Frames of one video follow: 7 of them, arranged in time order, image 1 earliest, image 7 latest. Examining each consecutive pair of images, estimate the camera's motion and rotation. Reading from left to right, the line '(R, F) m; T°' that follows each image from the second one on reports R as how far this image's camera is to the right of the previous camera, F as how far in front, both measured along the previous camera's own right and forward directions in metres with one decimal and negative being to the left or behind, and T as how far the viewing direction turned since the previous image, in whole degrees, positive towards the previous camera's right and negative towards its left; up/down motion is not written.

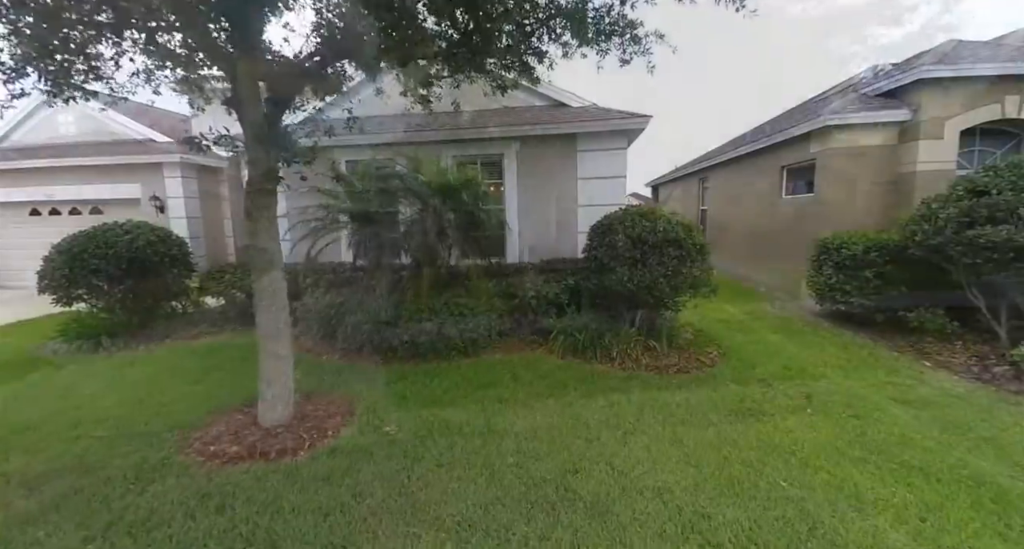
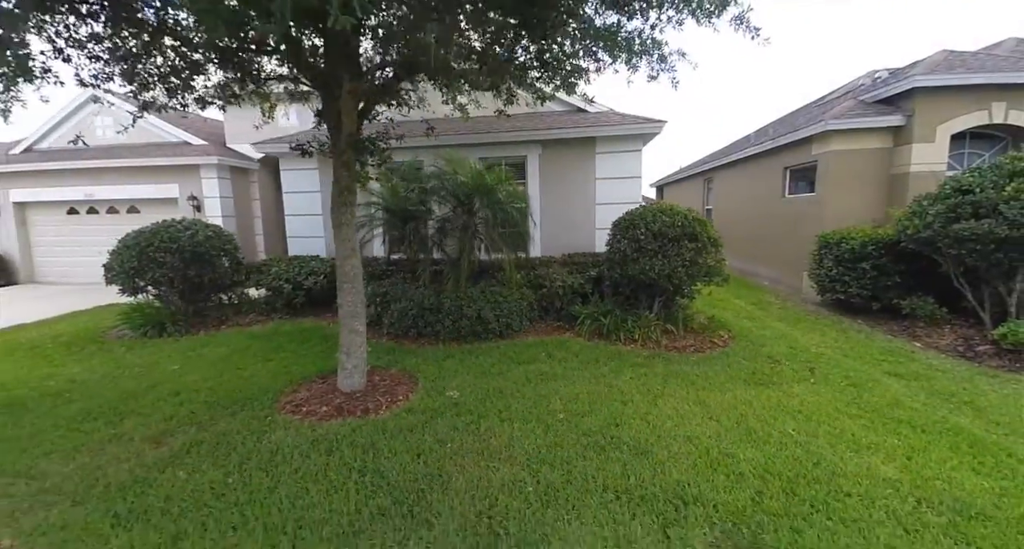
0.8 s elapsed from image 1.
(-0.4, -0.5) m; 0°
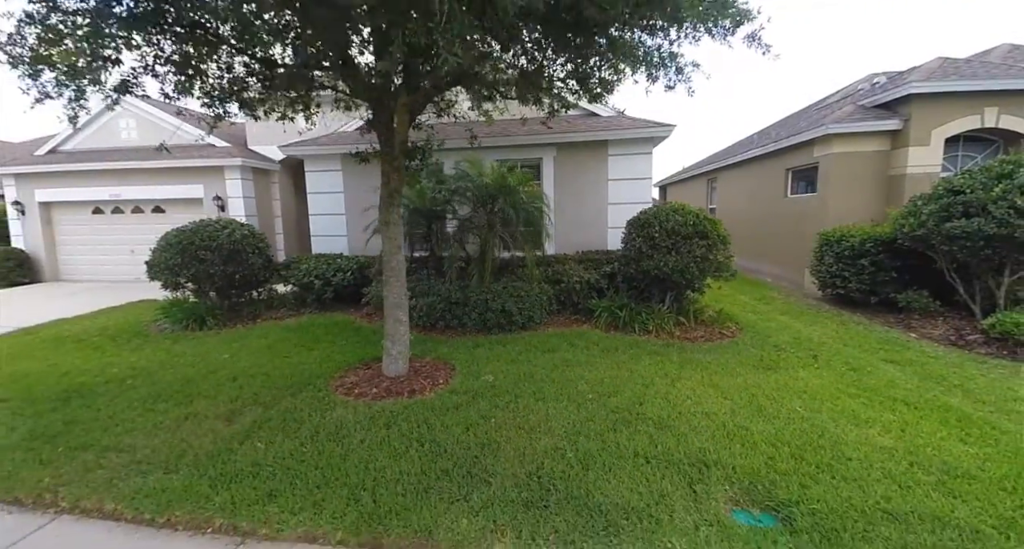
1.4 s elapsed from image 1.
(-0.3, -0.3) m; 0°
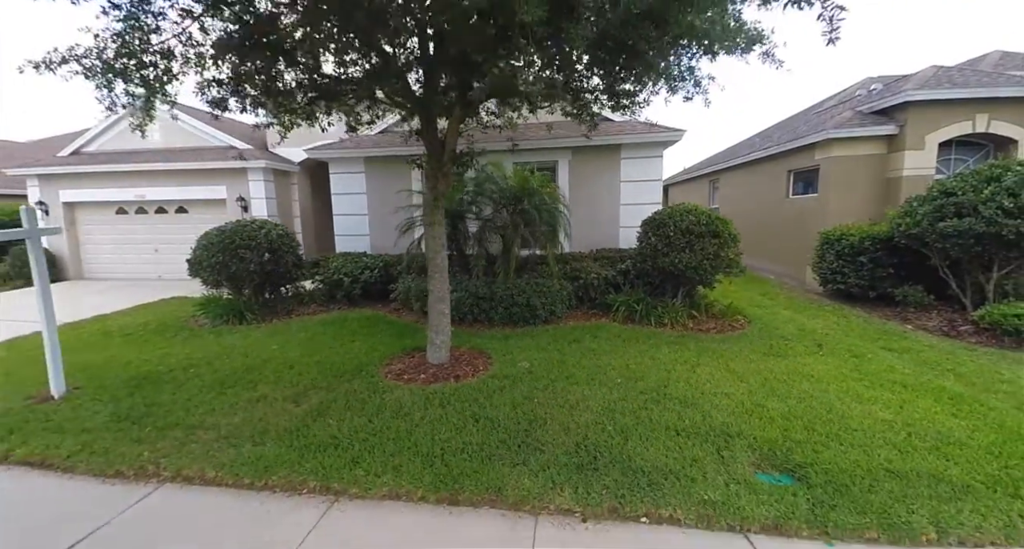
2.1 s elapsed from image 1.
(-0.4, -0.4) m; 0°
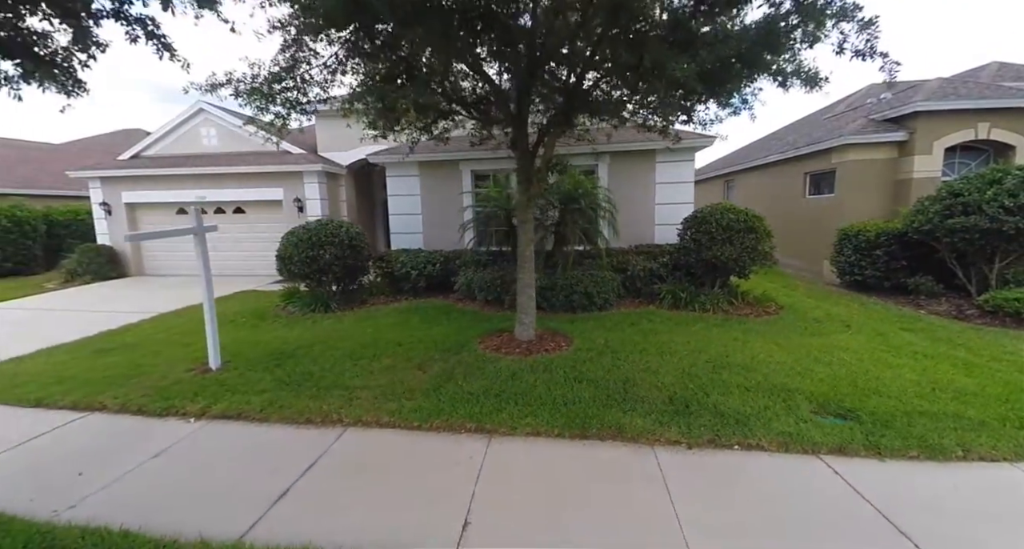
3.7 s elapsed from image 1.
(-1.0, -0.7) m; 0°
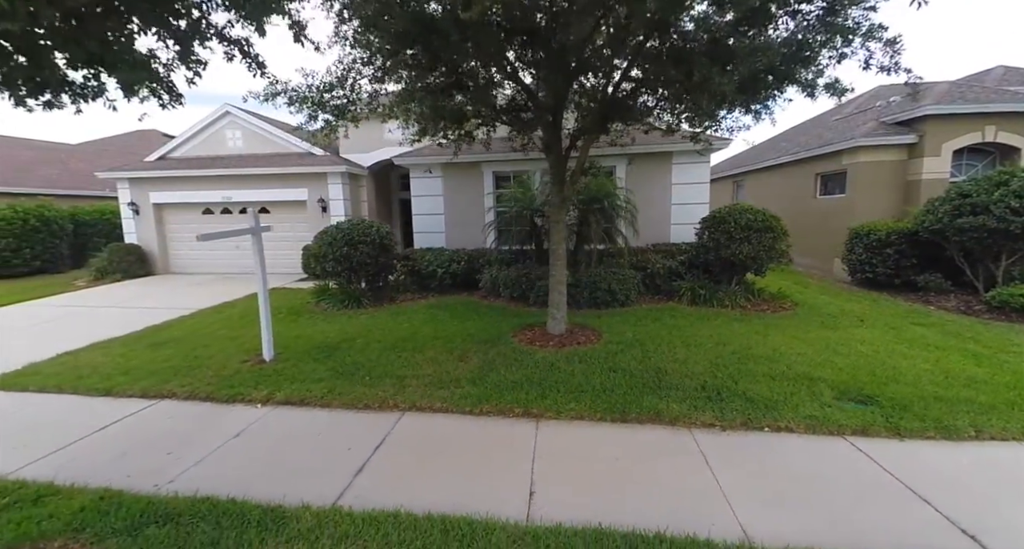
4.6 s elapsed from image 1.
(-0.4, -0.3) m; 0°
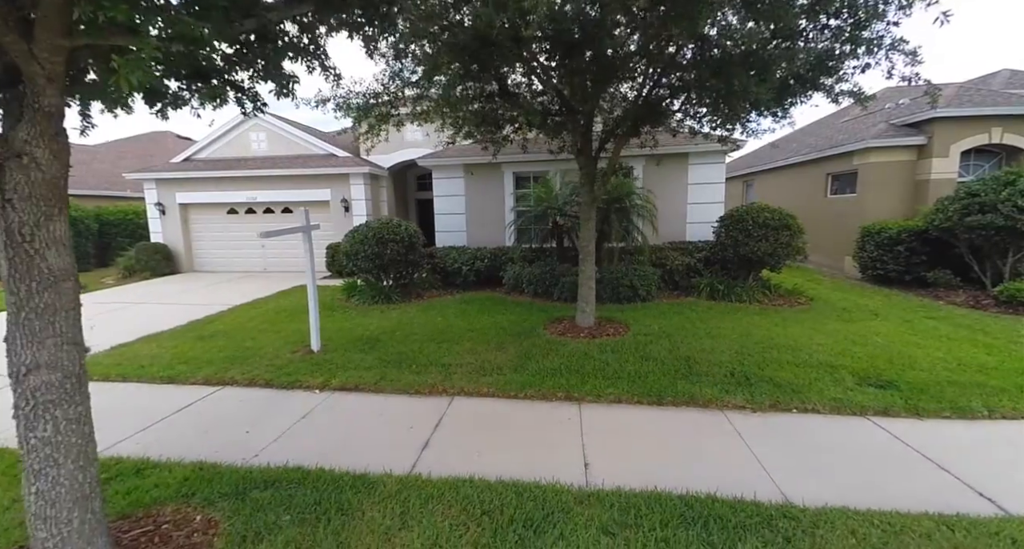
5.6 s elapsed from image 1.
(-0.4, -0.3) m; 0°
